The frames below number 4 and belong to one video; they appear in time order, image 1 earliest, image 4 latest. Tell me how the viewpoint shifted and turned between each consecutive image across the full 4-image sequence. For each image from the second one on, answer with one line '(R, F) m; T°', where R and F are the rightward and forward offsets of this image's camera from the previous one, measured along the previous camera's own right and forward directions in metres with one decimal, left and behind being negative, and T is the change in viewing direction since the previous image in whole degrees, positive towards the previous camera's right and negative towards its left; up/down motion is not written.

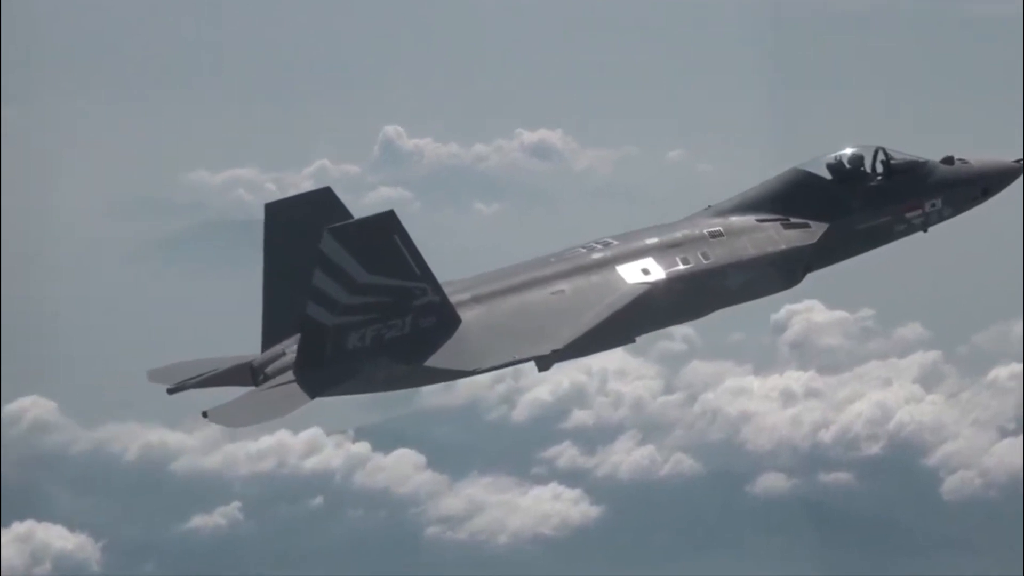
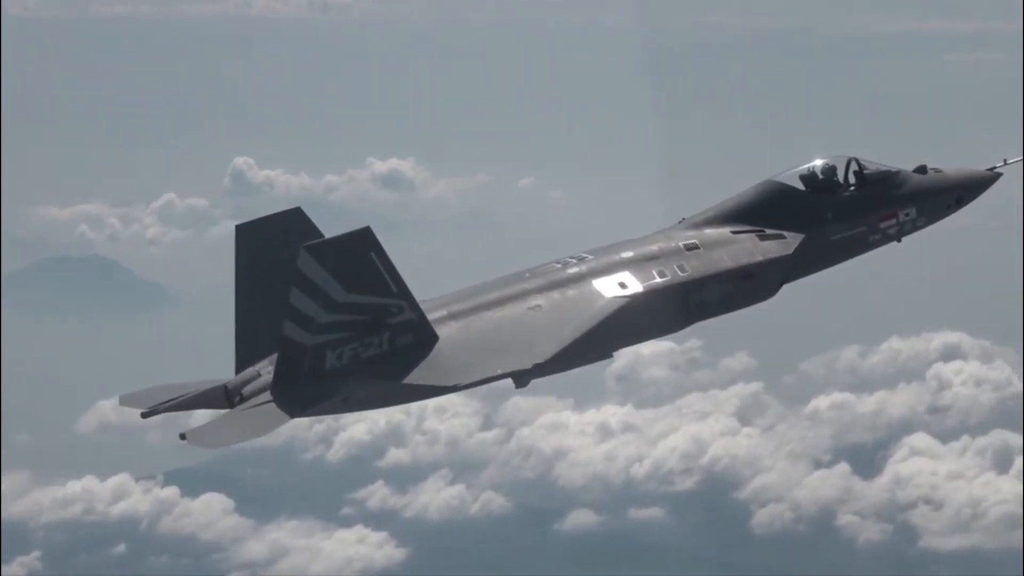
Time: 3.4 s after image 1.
(-1.0, +0.2) m; +5°
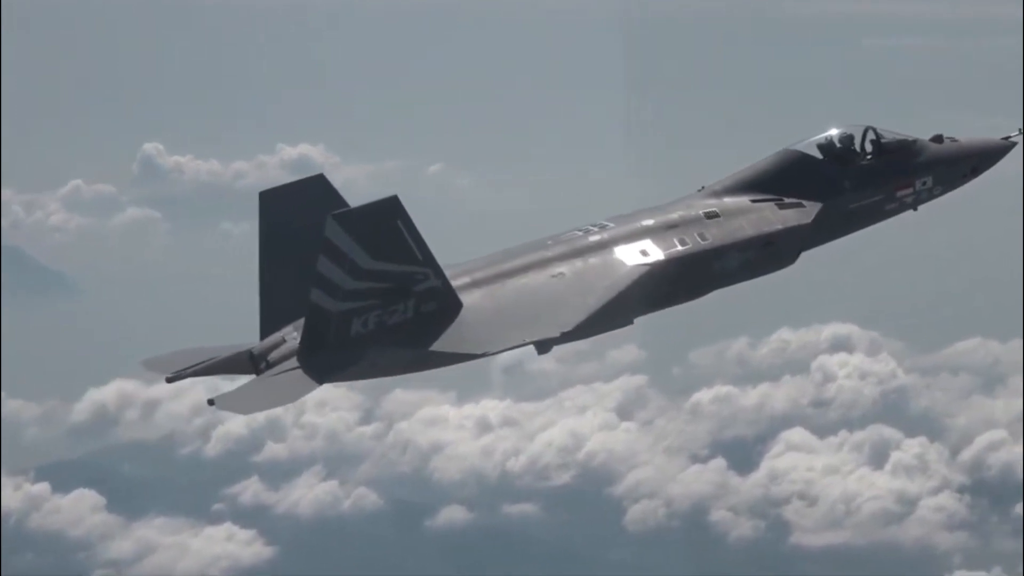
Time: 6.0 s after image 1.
(-0.8, -0.1) m; +2°
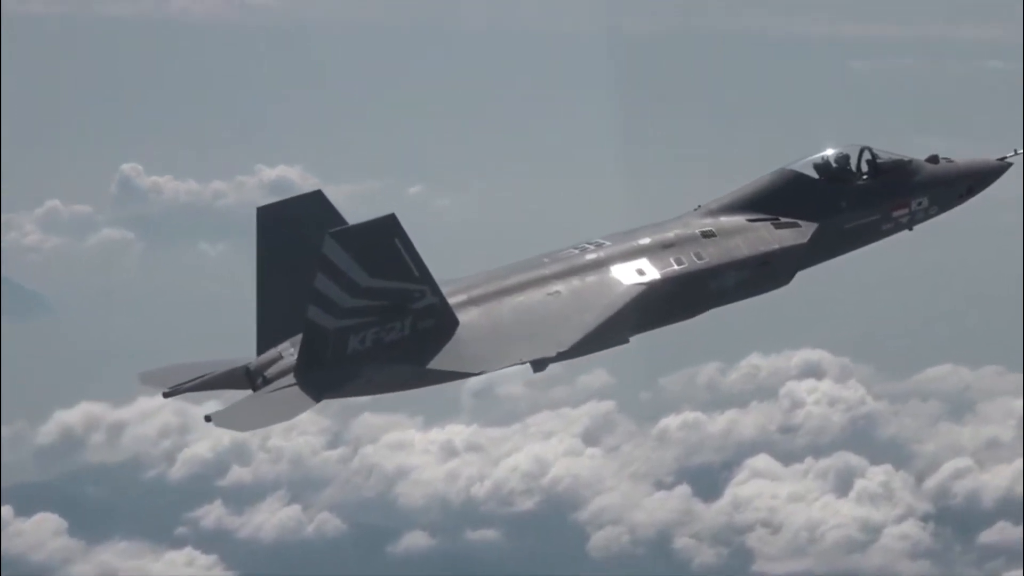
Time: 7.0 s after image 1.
(-0.2, 0.0) m; +1°
